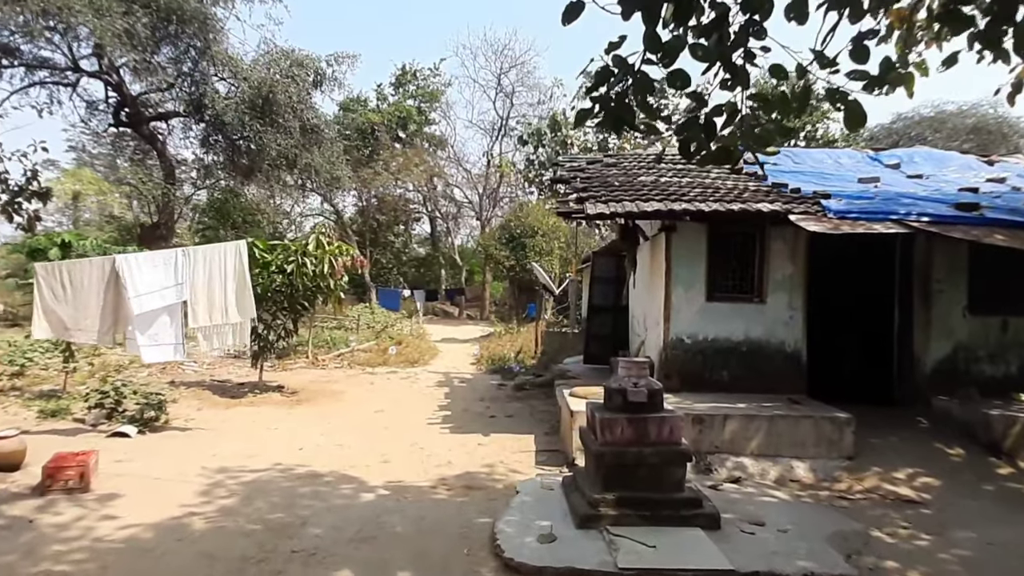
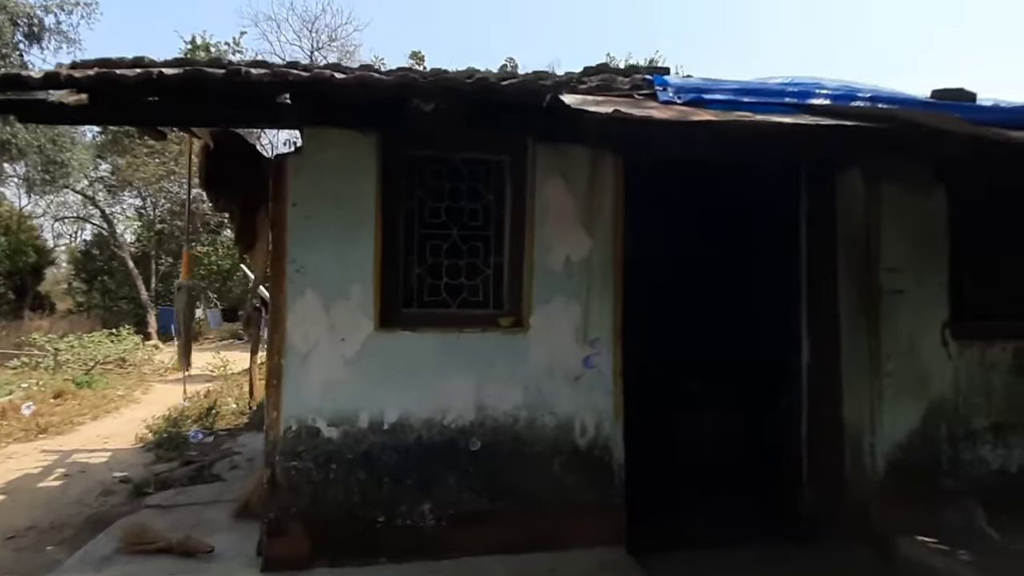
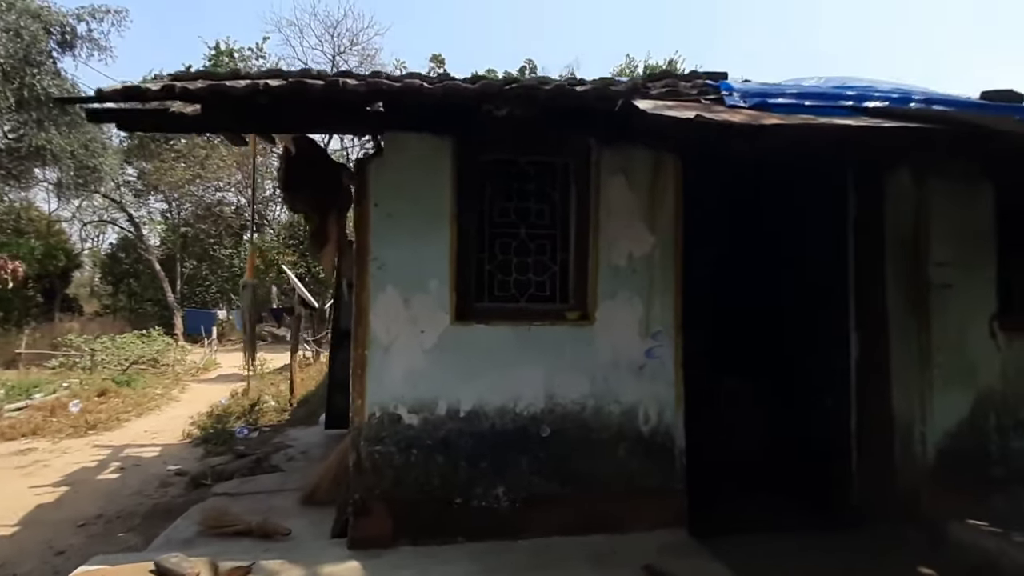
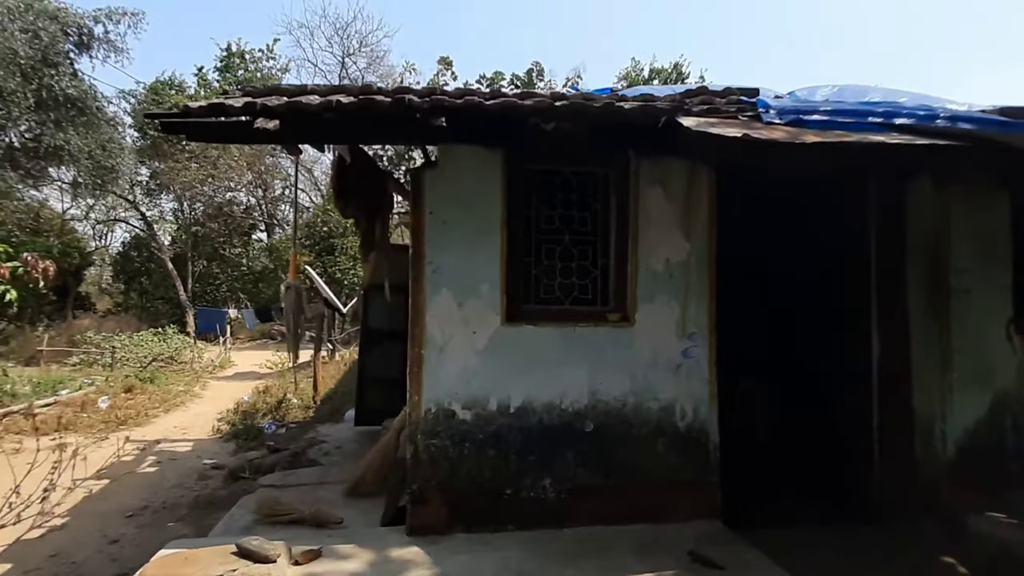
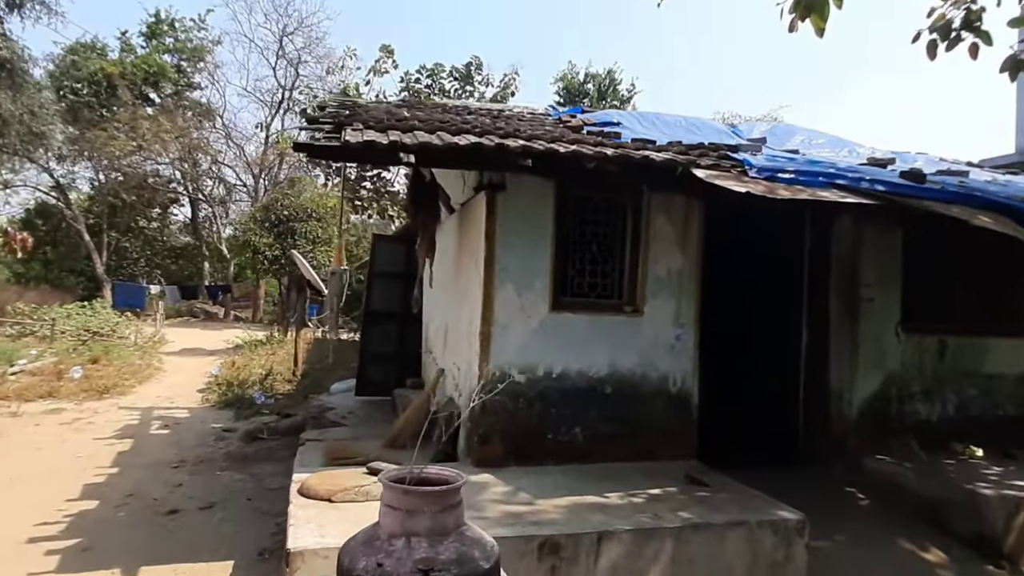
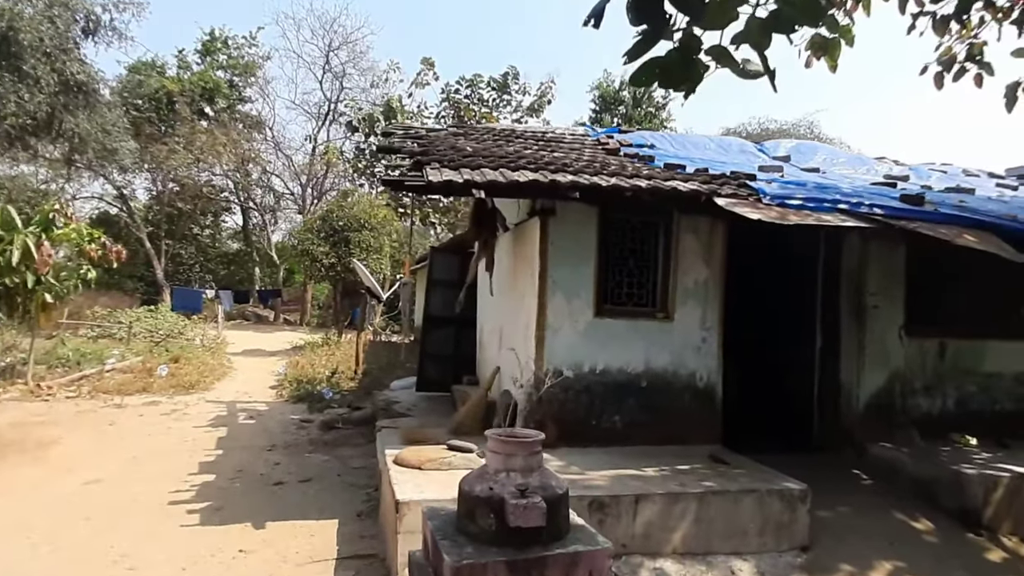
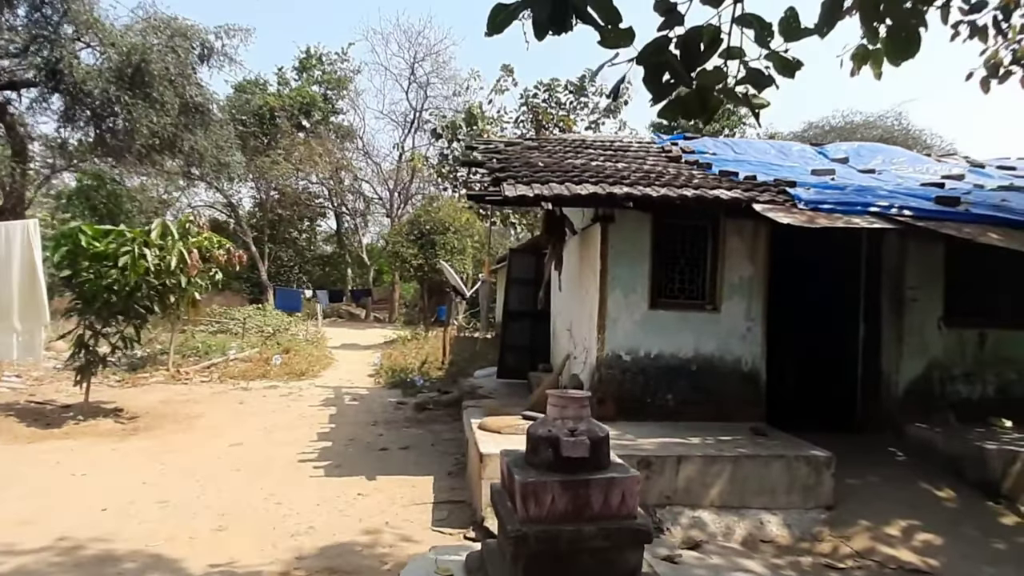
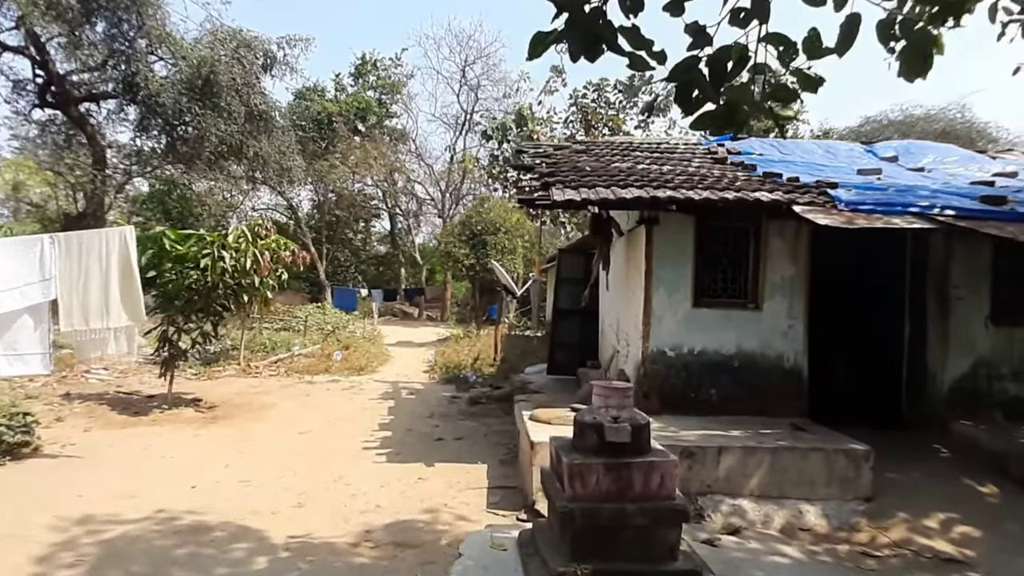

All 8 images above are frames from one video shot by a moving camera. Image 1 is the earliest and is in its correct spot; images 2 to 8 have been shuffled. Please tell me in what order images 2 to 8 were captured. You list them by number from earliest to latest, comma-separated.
8, 7, 6, 5, 4, 3, 2
